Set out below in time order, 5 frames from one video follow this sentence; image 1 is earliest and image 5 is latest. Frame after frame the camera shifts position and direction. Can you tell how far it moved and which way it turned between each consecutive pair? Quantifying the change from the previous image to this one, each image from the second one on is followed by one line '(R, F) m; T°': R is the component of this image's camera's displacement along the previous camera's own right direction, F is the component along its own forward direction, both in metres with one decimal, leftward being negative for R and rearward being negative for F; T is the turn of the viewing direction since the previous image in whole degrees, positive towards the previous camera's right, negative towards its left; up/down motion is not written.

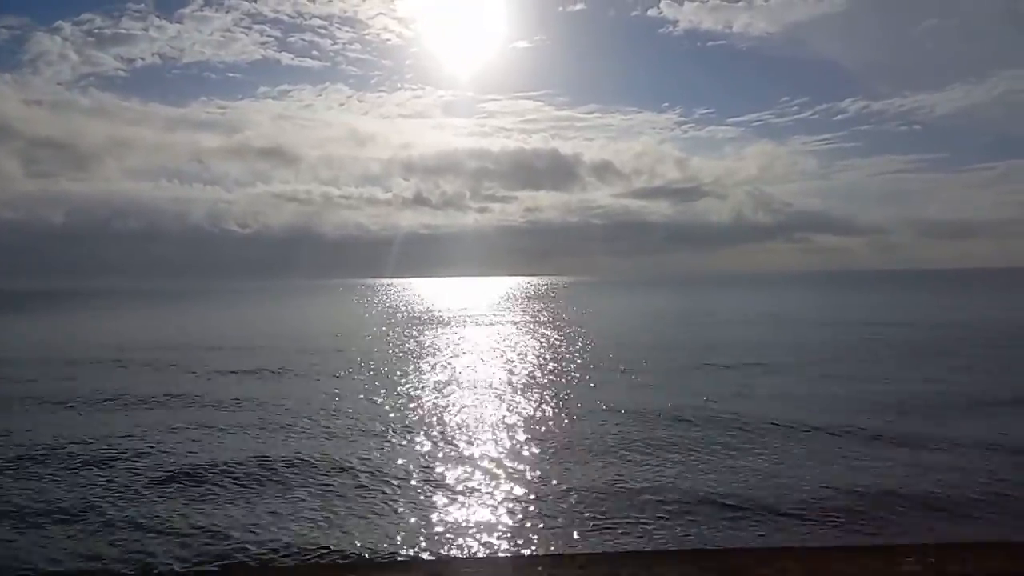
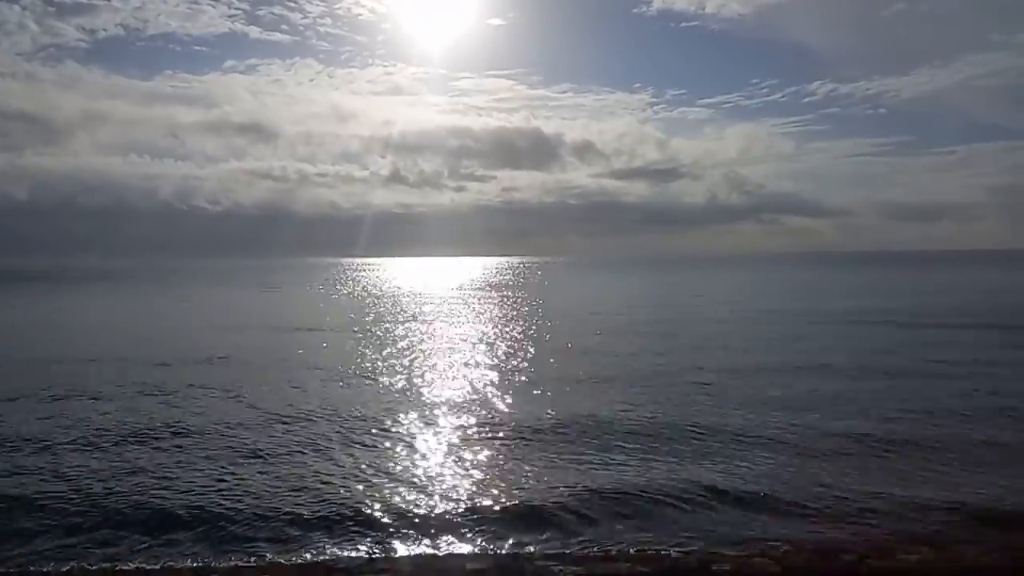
(-2.5, 0.0) m; +3°
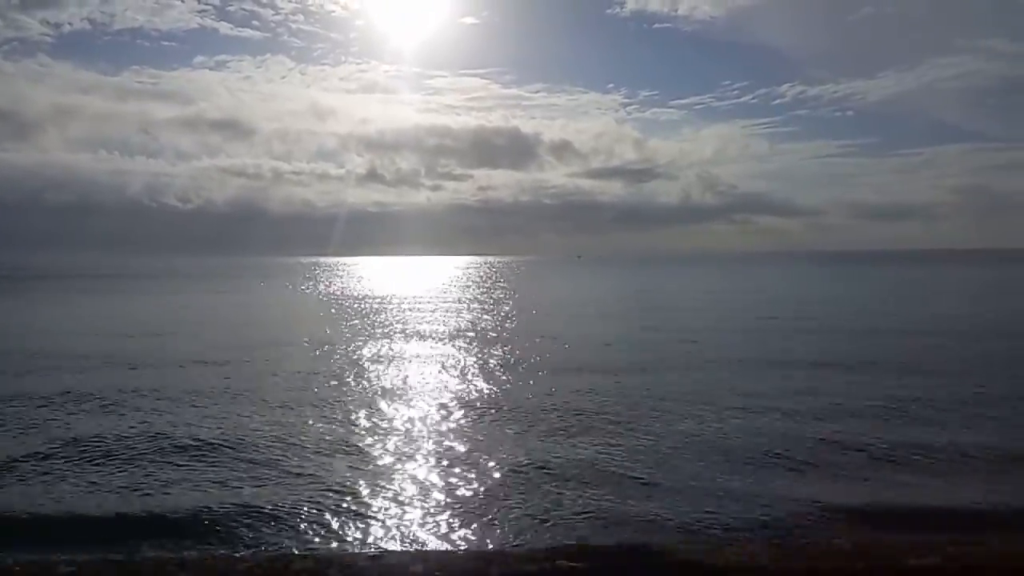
(-1.5, 0.0) m; +2°
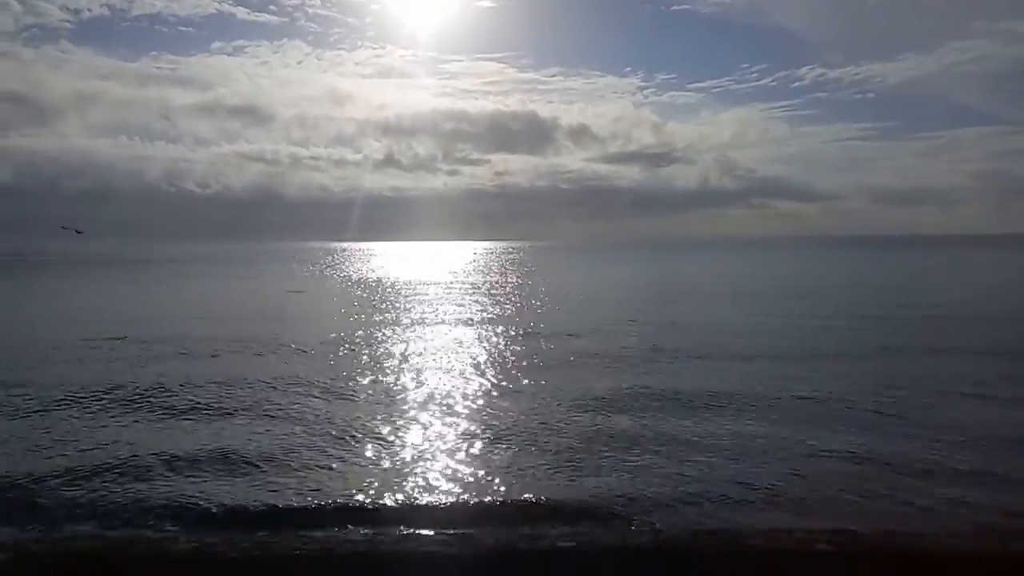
(-0.2, -0.2) m; -1°
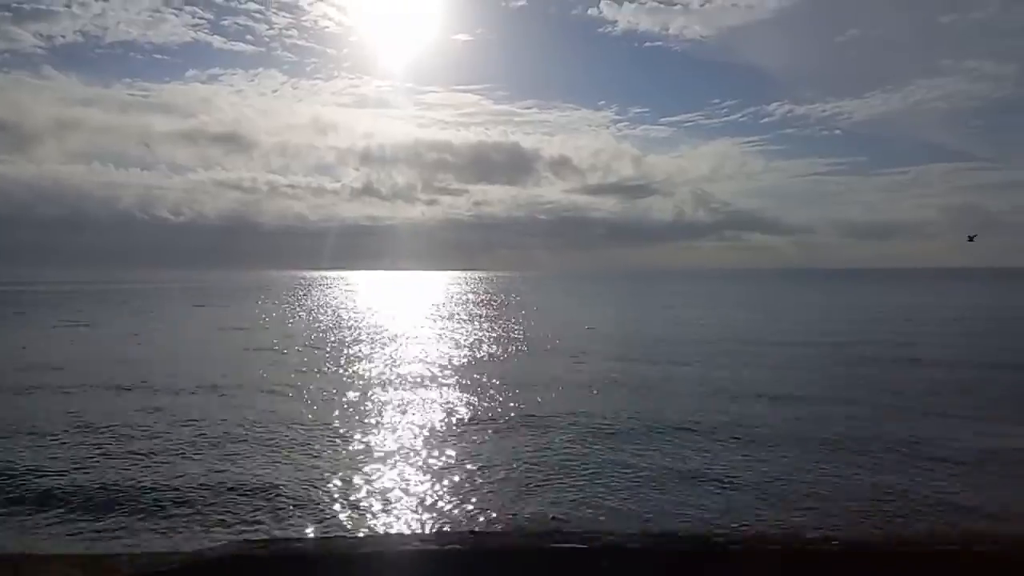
(-1.8, -0.1) m; +2°
